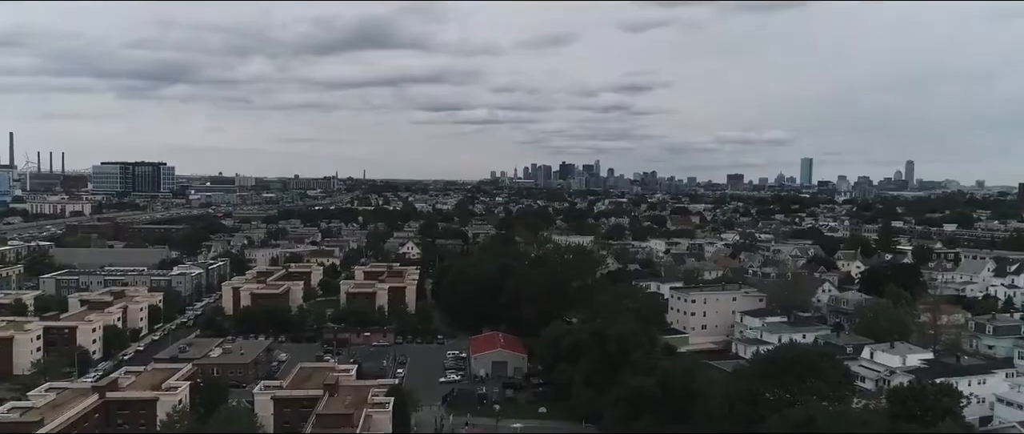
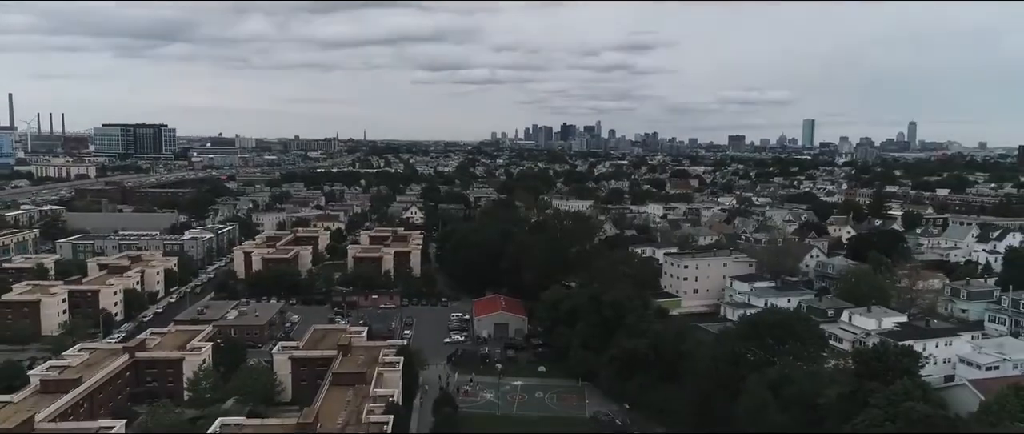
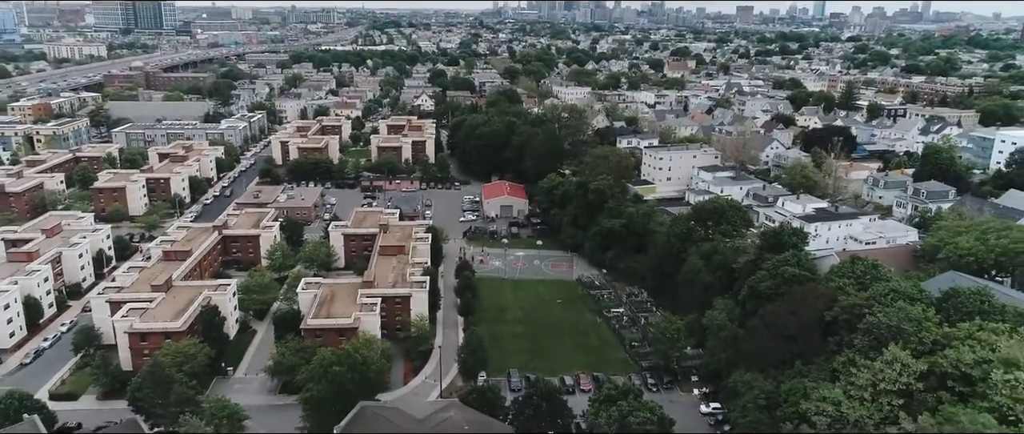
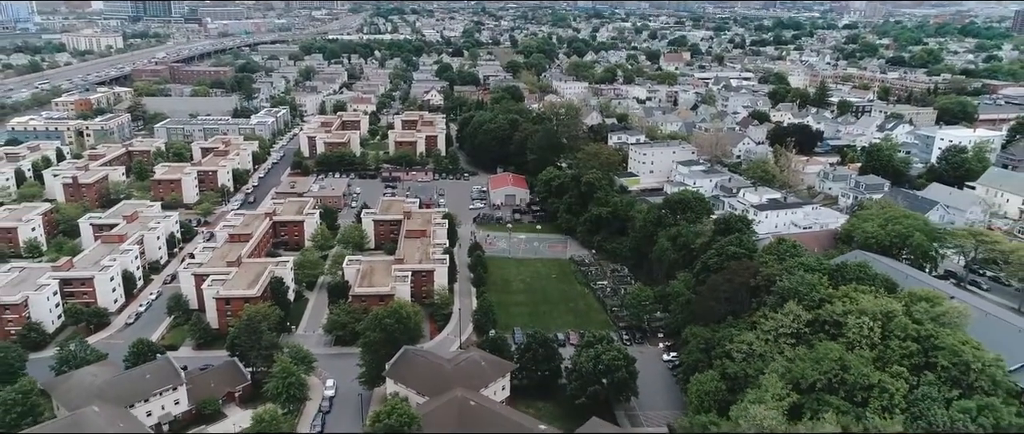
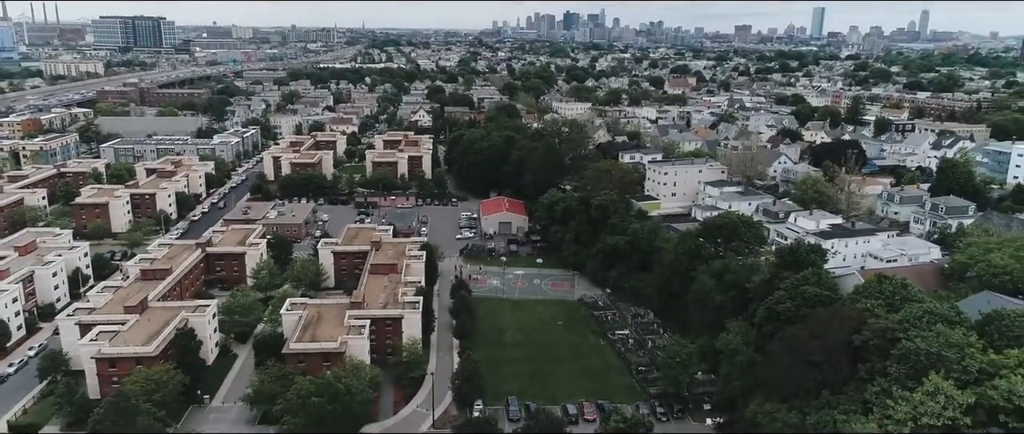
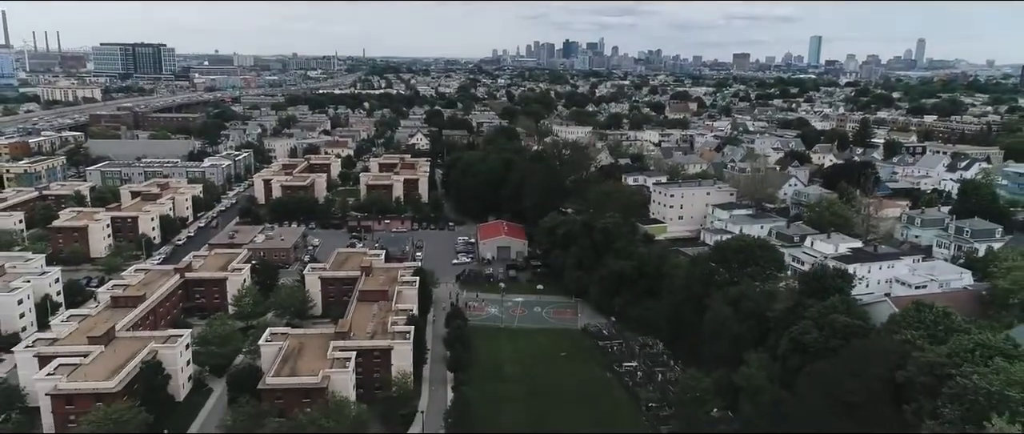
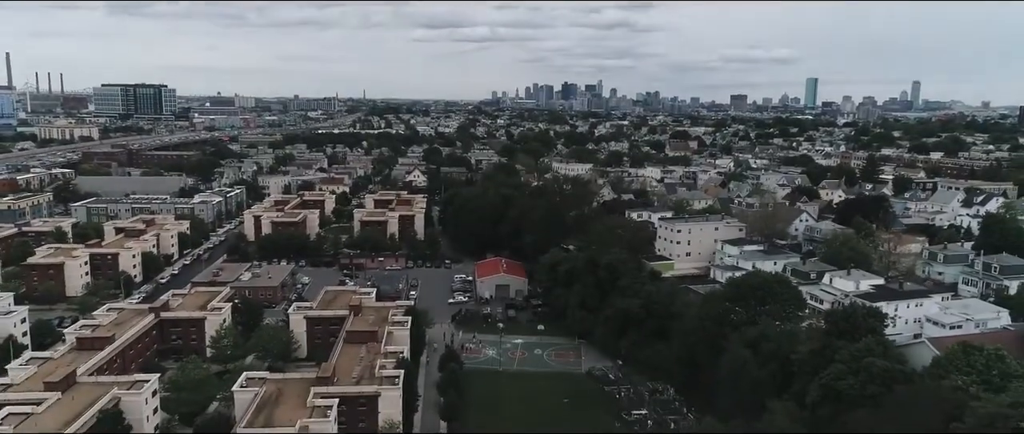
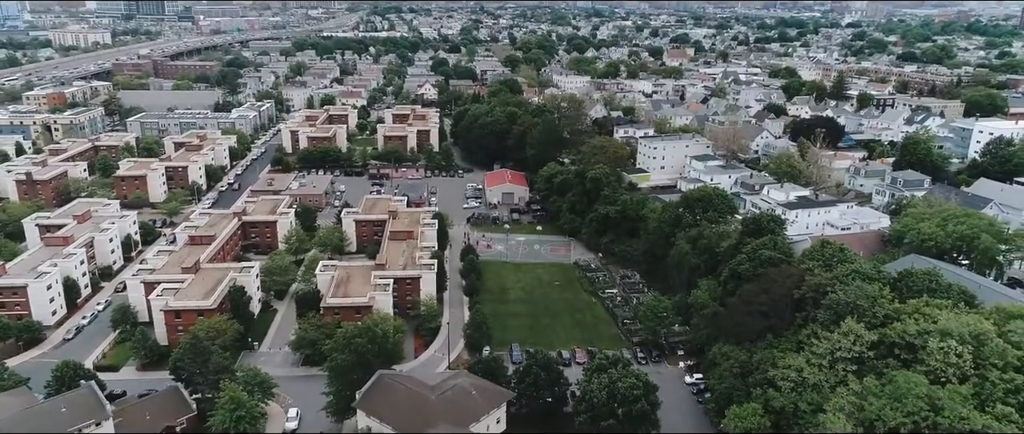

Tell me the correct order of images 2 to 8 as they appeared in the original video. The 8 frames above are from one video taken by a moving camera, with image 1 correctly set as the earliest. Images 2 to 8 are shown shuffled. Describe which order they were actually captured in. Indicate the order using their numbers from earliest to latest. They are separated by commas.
2, 7, 6, 5, 3, 8, 4
